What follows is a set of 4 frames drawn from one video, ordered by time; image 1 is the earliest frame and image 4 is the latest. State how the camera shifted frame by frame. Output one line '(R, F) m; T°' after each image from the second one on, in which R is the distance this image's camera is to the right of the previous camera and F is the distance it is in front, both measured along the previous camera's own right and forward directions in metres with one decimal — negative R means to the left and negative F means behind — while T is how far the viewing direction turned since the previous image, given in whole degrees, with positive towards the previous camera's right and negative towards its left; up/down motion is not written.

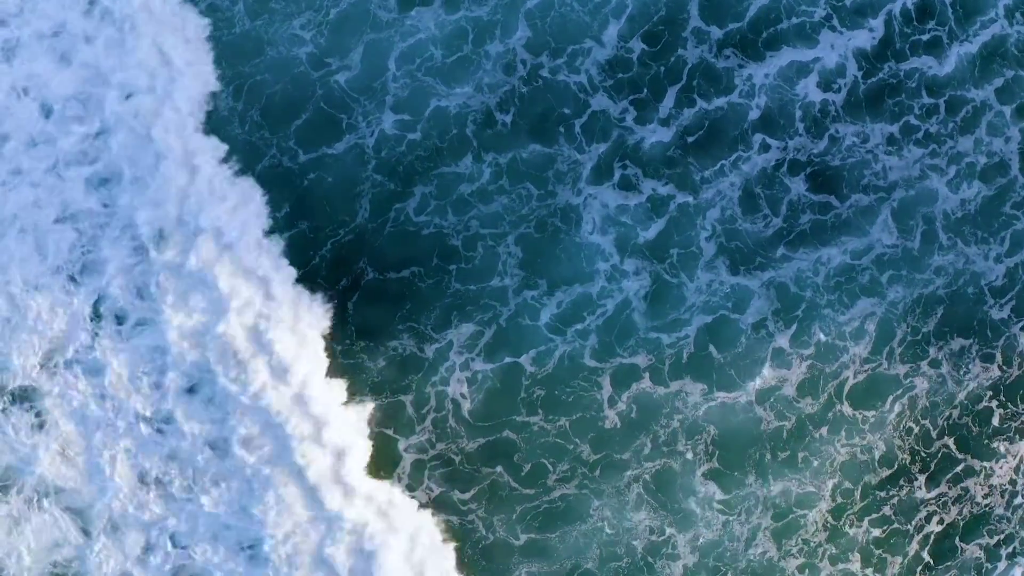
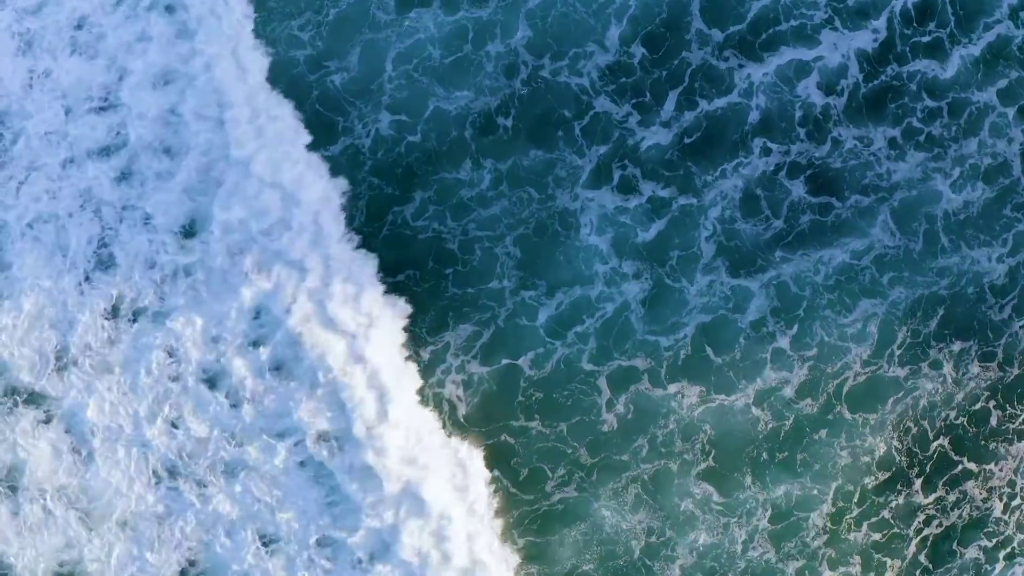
(+0.3, +1.0) m; 0°
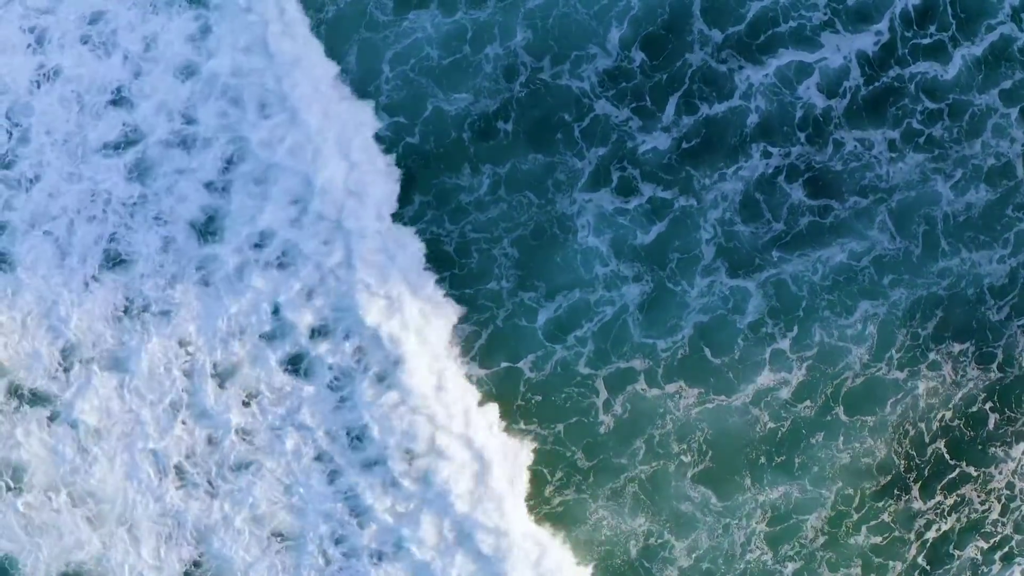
(+0.5, +0.5) m; 0°
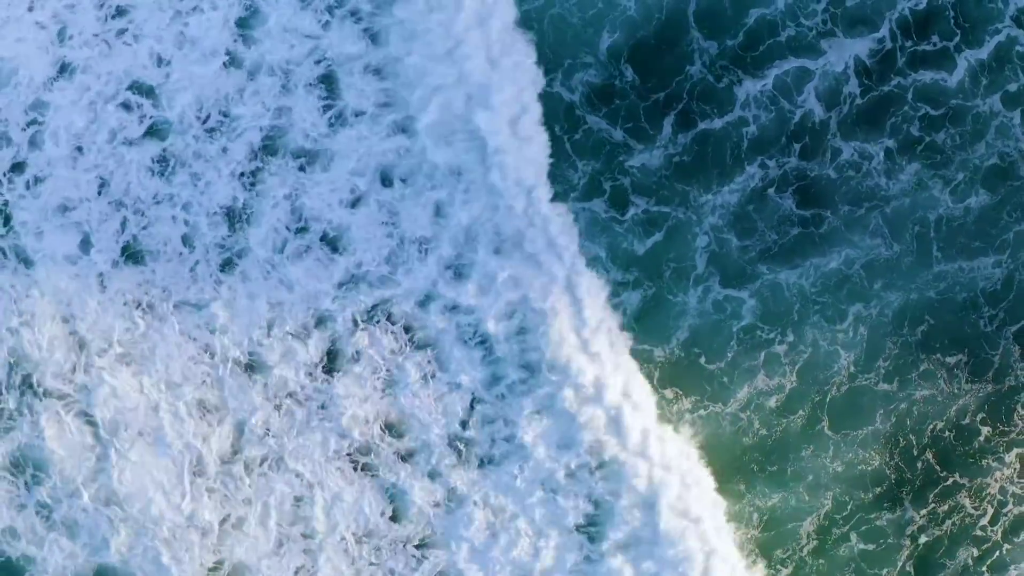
(+0.8, +0.5) m; 0°
